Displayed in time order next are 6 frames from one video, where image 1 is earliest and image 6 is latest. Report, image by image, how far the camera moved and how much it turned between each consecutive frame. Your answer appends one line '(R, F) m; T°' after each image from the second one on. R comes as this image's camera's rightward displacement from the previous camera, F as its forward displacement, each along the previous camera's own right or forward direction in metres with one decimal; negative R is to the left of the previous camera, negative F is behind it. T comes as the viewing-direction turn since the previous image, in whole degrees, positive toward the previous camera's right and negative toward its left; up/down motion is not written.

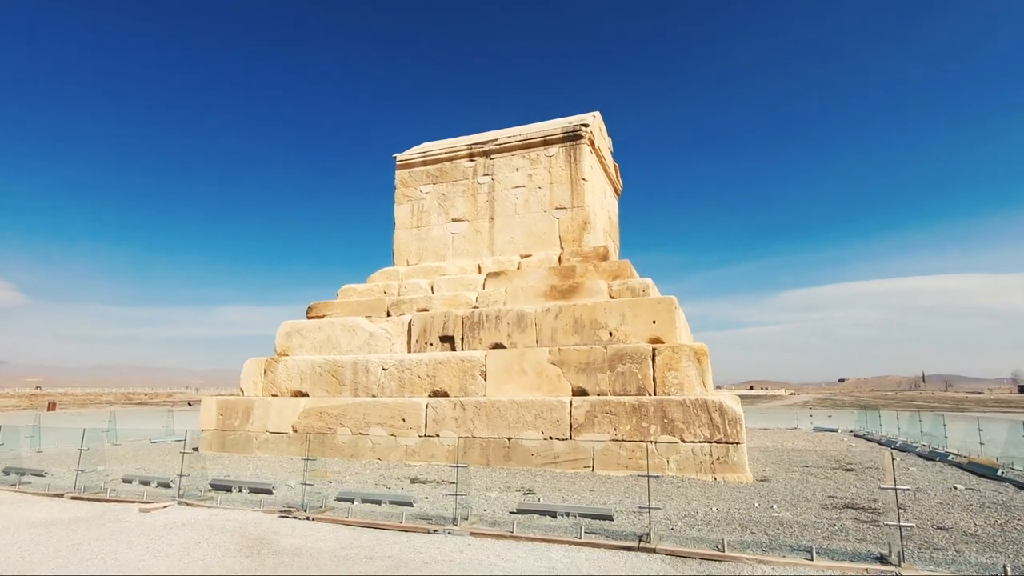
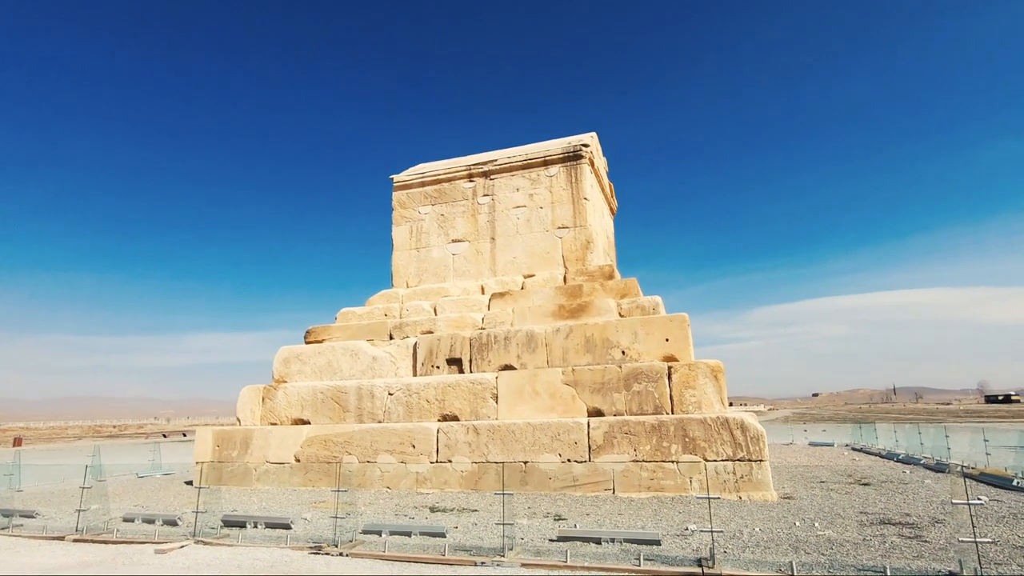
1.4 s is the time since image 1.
(-0.4, +0.1) m; +2°
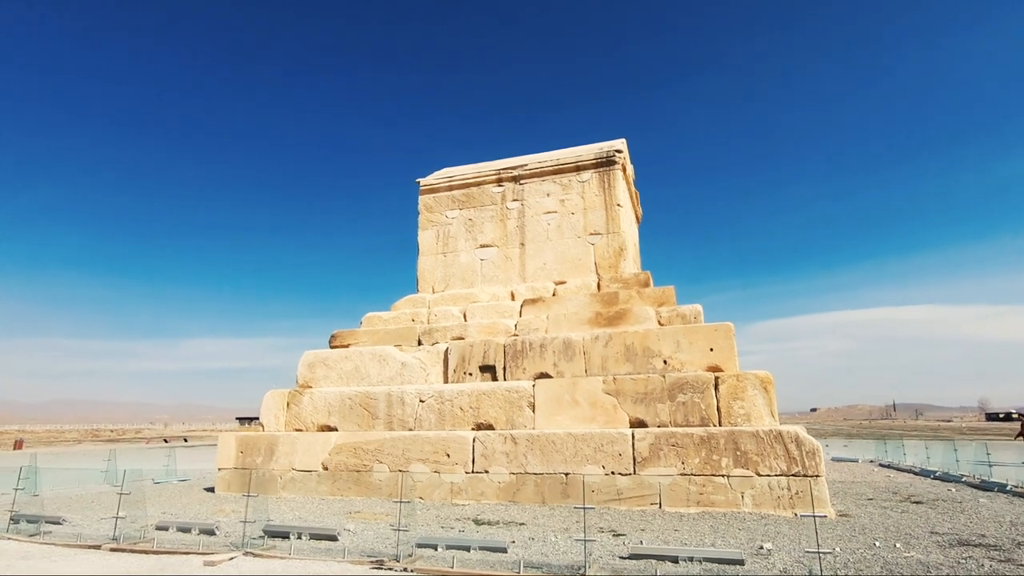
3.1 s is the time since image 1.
(-0.5, +0.2) m; 0°
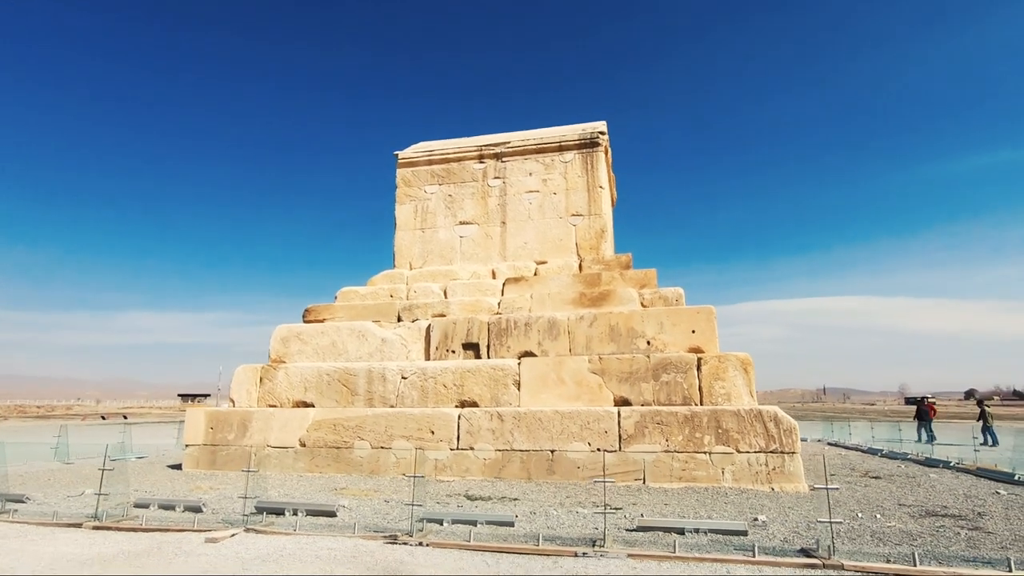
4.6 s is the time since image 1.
(-0.4, 0.0) m; +5°
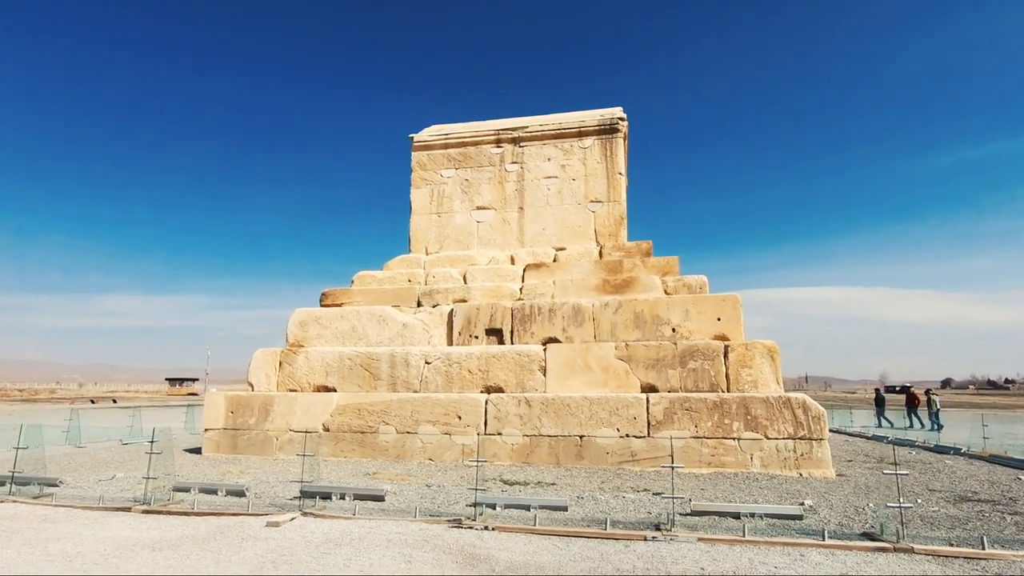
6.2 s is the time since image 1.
(-0.5, 0.0) m; +1°
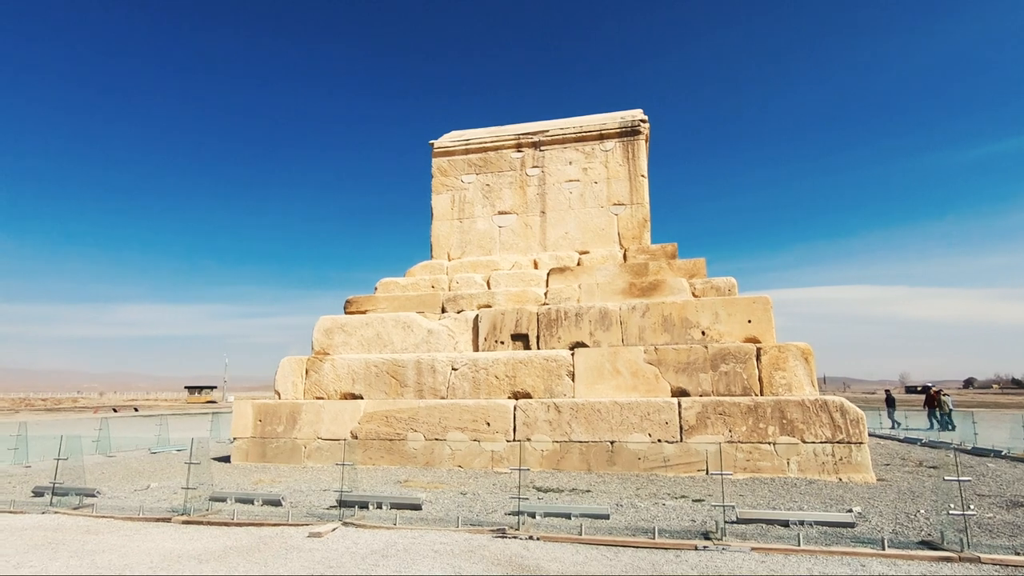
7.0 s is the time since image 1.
(-0.2, 0.0) m; -1°
